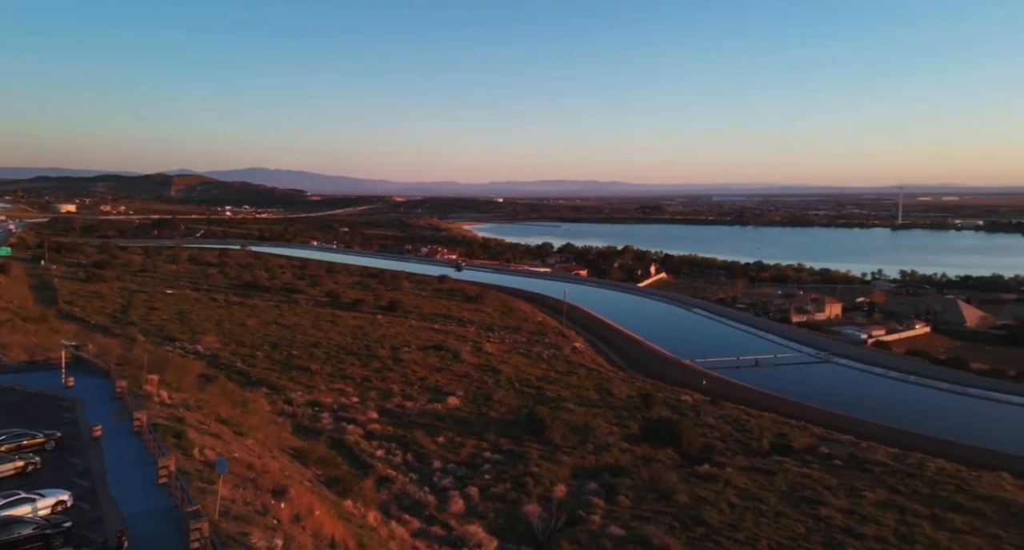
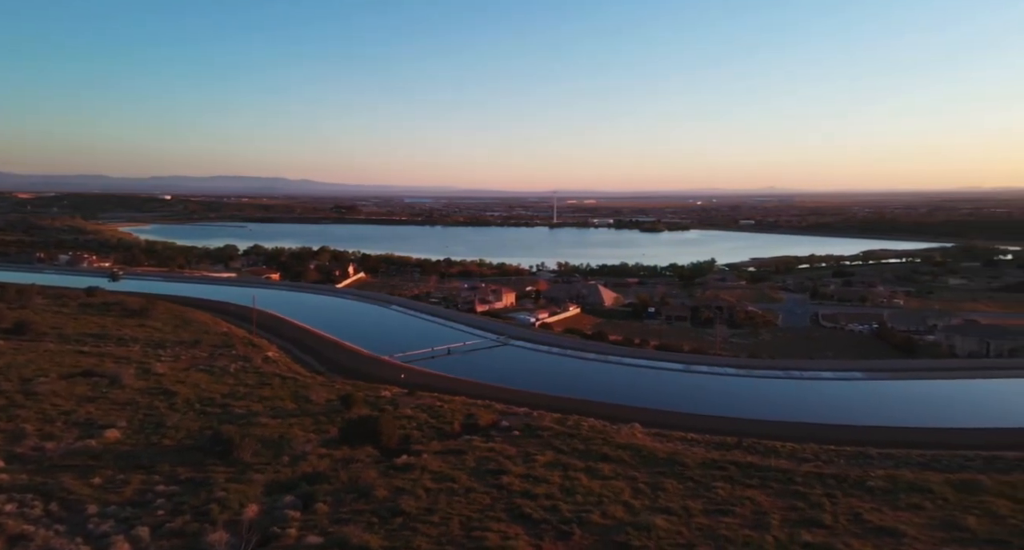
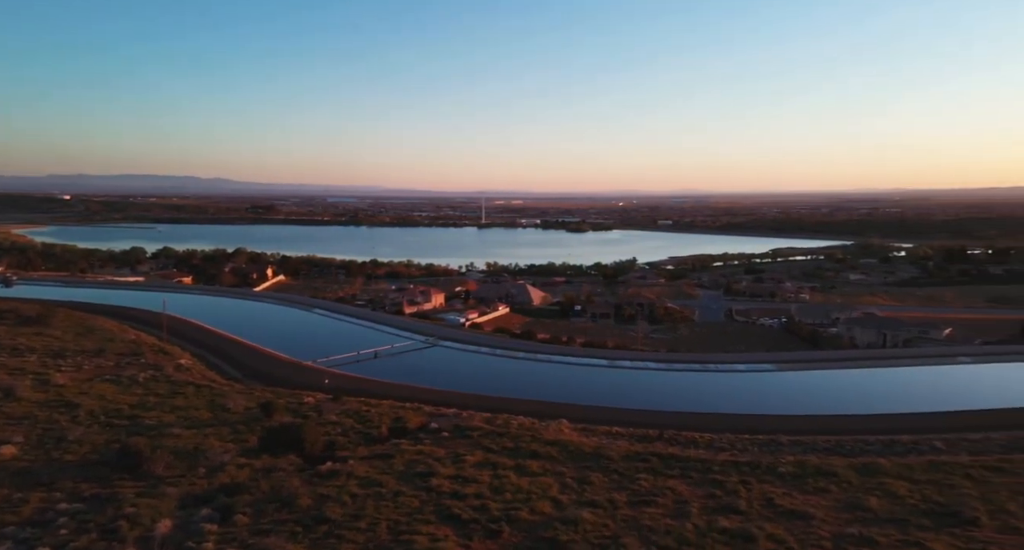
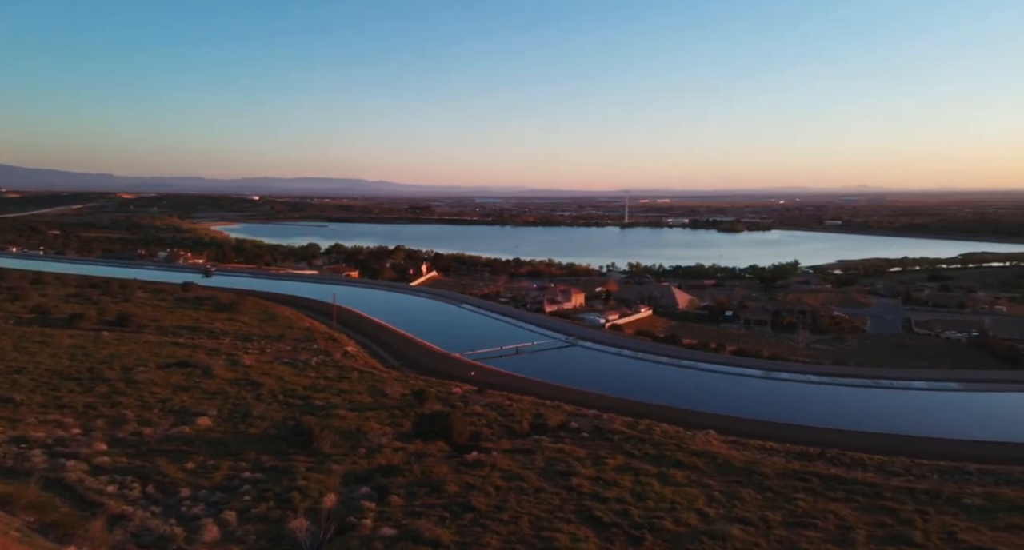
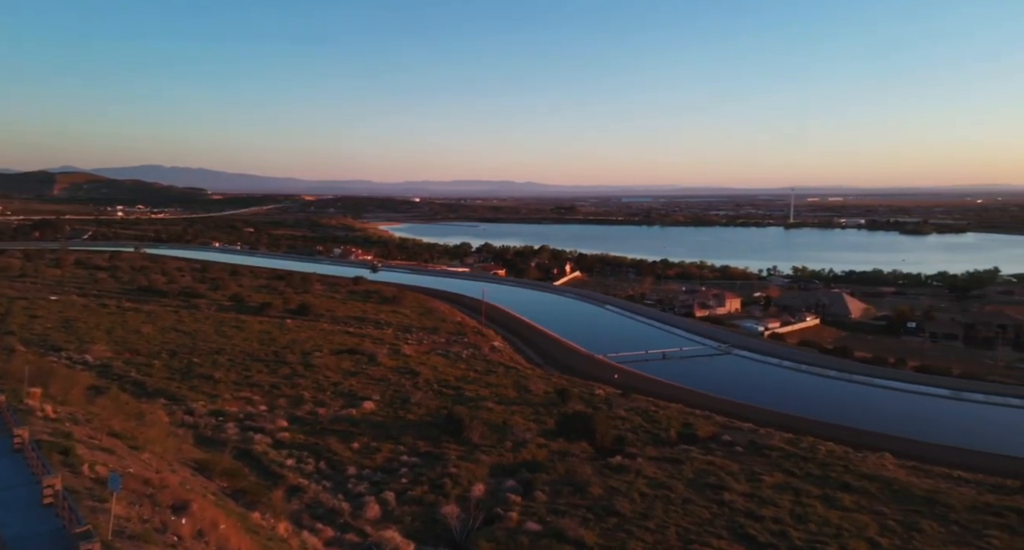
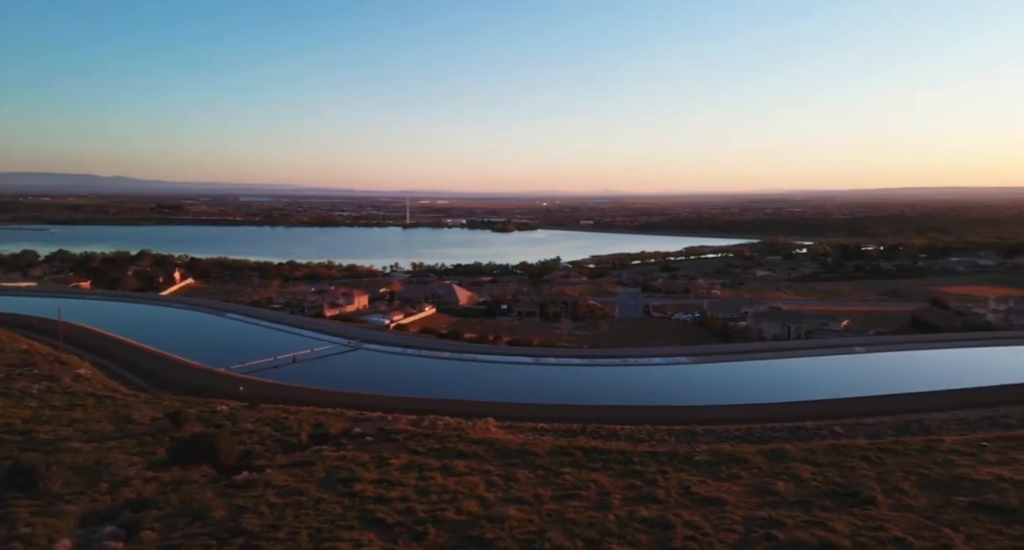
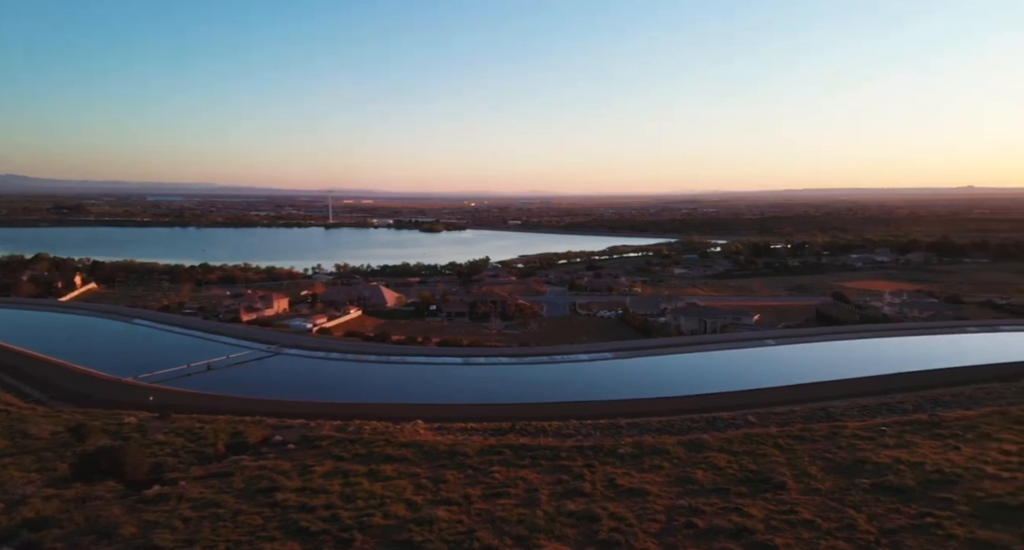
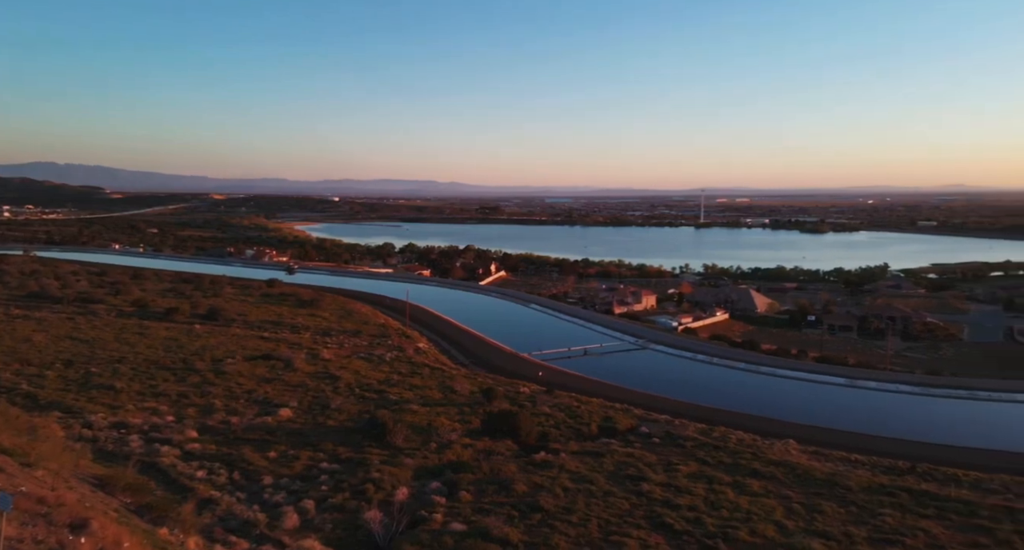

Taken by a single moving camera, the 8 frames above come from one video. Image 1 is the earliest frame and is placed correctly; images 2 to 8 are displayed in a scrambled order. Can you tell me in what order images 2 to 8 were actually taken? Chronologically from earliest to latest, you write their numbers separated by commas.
5, 8, 4, 2, 3, 6, 7
